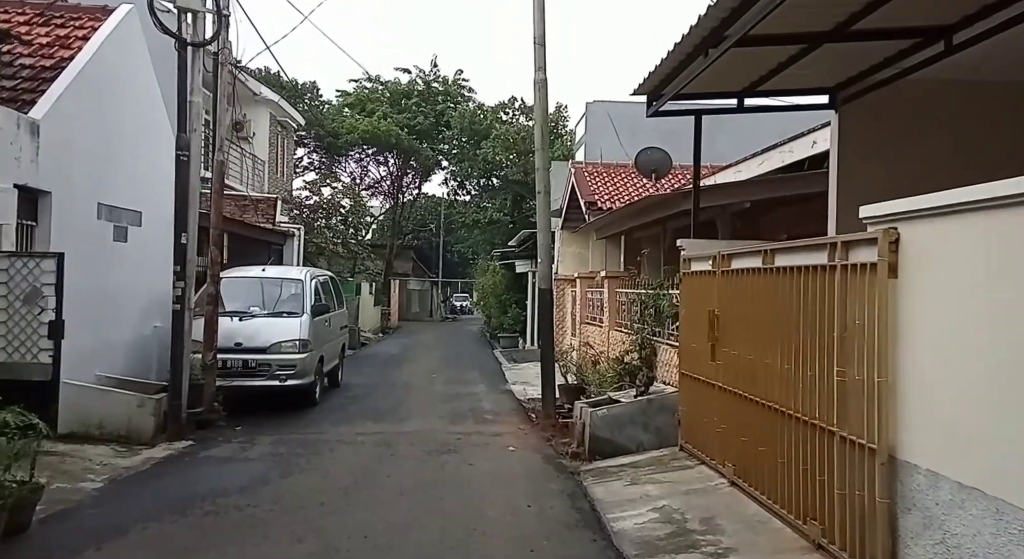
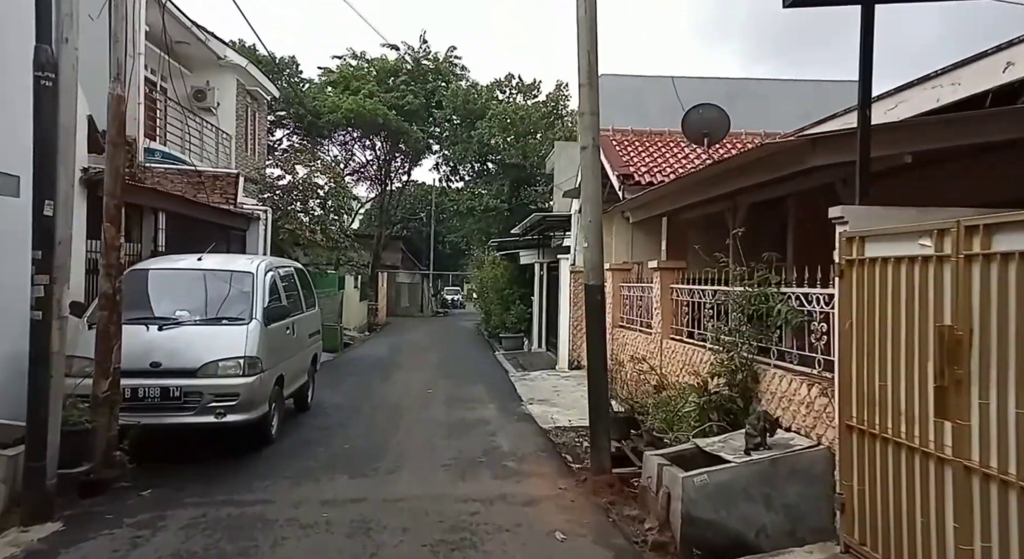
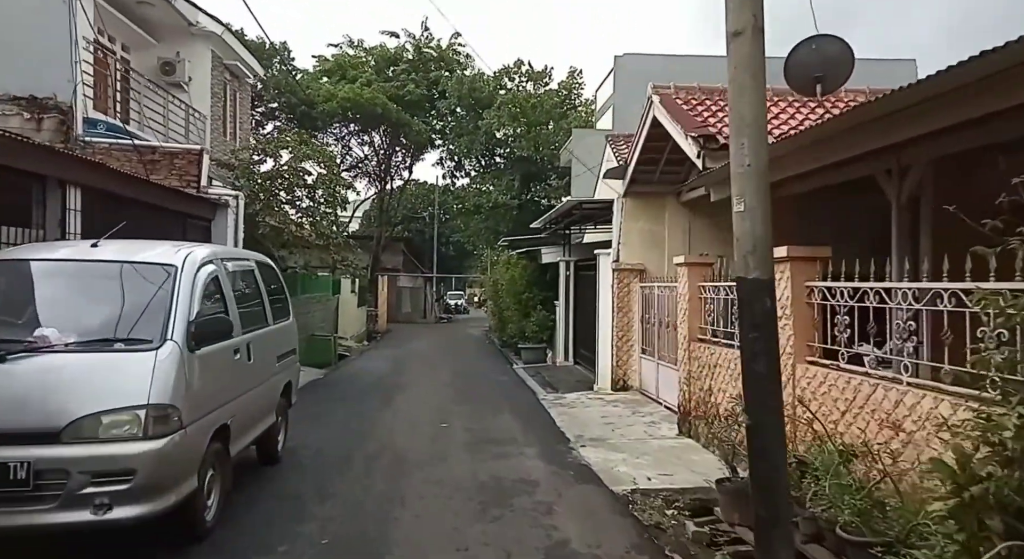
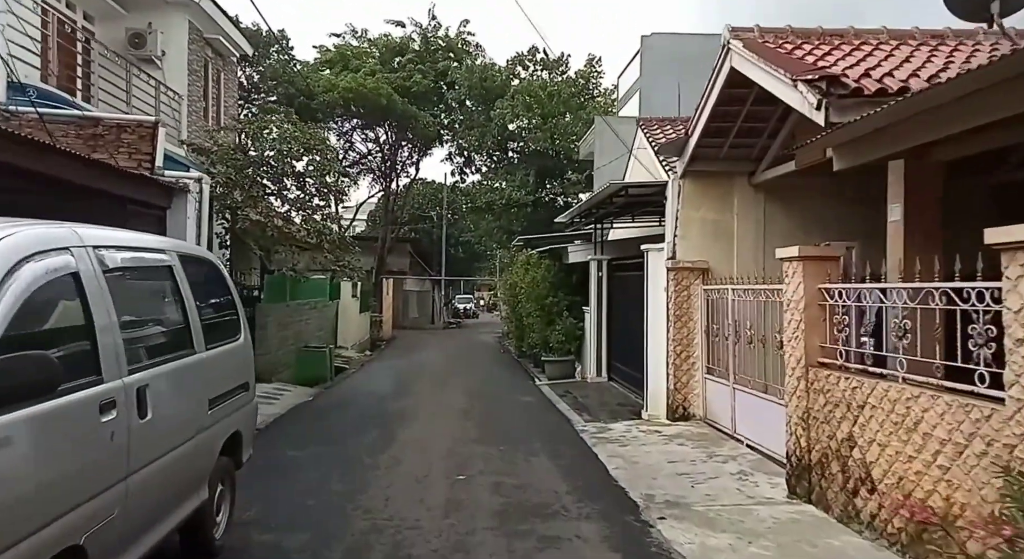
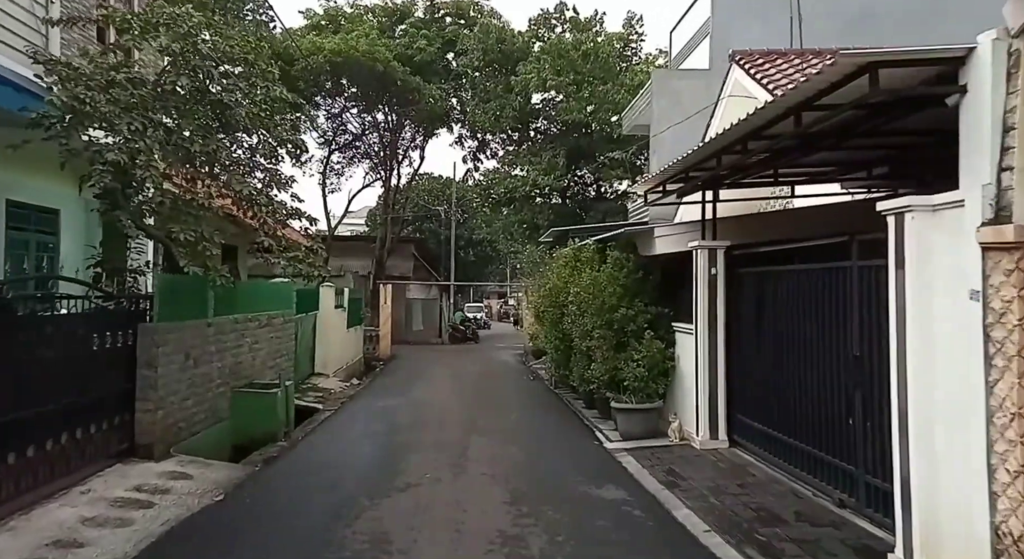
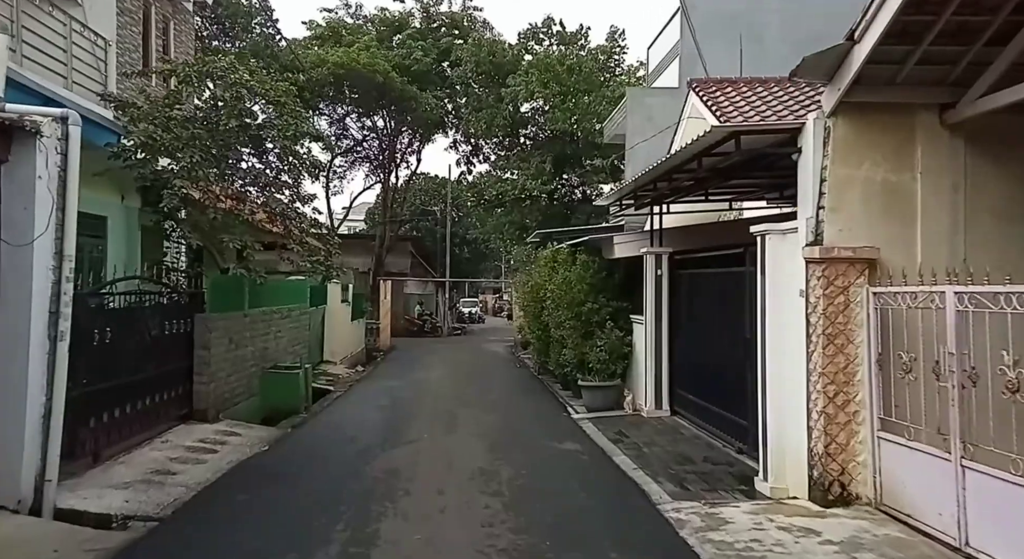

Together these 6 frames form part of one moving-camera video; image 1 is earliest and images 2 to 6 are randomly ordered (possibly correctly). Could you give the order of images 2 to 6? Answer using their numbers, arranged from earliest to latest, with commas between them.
2, 3, 4, 6, 5
